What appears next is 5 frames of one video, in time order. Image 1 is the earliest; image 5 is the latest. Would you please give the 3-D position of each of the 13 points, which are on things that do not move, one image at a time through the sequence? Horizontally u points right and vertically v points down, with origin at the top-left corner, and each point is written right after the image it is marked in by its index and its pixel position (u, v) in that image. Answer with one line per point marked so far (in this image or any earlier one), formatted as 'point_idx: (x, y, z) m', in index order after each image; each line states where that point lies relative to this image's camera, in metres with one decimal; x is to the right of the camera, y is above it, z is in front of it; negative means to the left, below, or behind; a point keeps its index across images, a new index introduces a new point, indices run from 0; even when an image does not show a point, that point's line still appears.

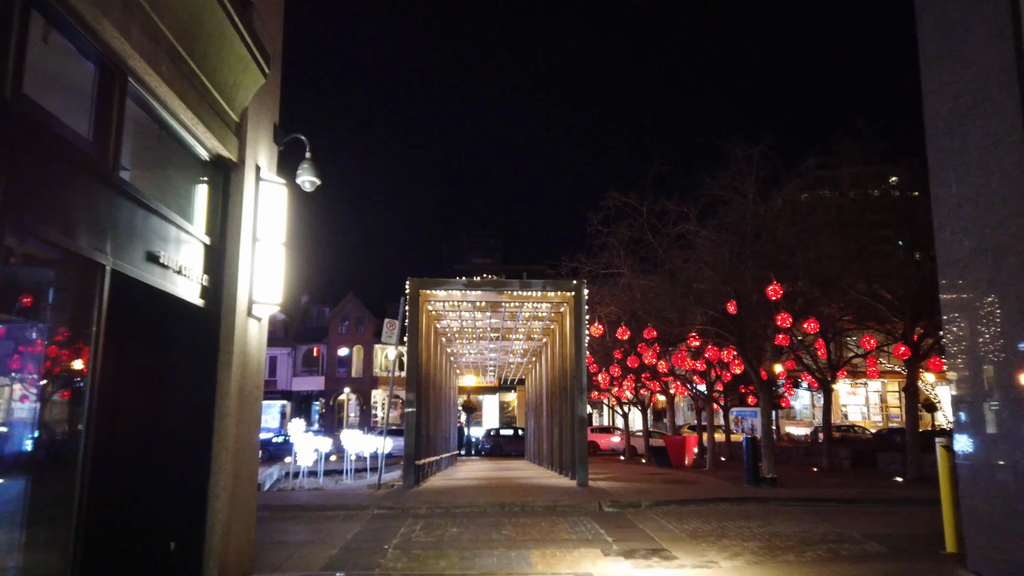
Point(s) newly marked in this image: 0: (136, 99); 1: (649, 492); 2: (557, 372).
0: (-2.7, +1.4, +5.4) m
1: (+2.6, -3.9, +14.2) m
2: (+1.2, -2.2, +19.7) m
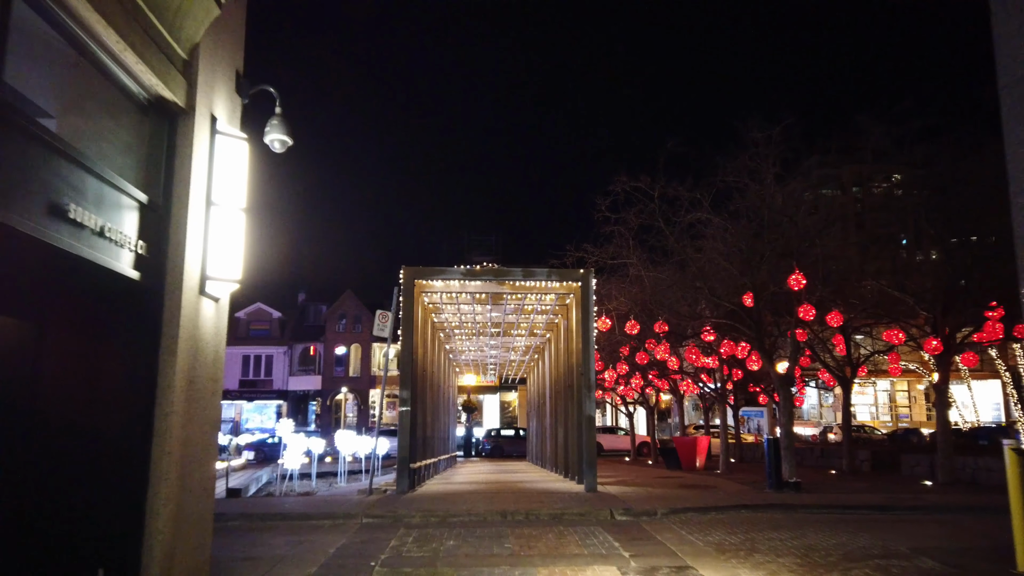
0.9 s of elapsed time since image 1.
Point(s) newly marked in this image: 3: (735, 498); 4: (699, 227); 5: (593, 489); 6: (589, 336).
0: (-2.7, +1.6, +4.3) m
1: (+2.6, -3.7, +13.0) m
2: (+1.2, -2.0, +18.5) m
3: (+3.9, -3.7, +13.1) m
4: (+4.6, +1.5, +18.3) m
5: (+1.5, -3.8, +14.1) m
6: (+1.6, -1.0, +15.0) m
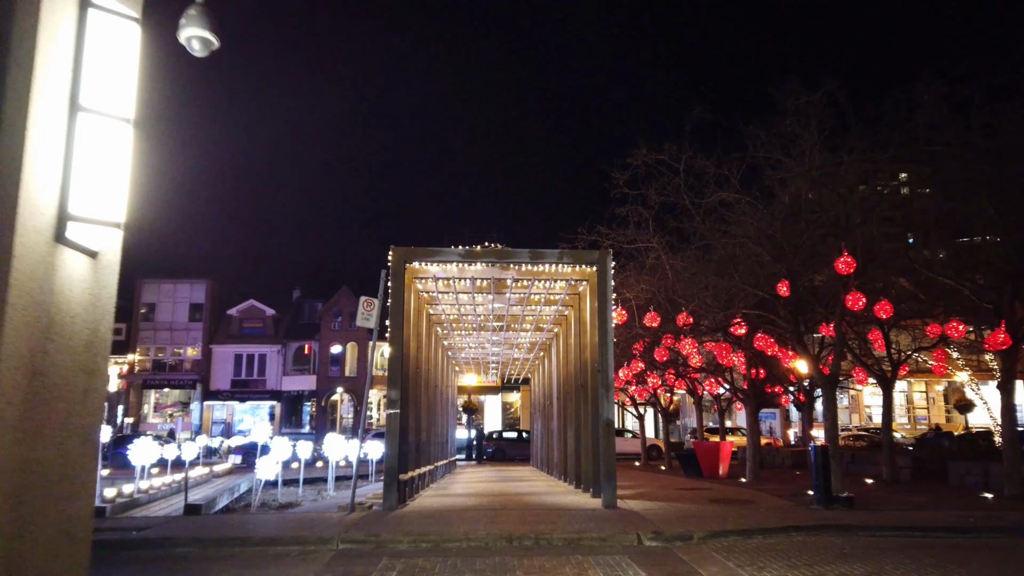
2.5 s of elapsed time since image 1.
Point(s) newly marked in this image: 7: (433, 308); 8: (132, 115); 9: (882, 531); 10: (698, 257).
0: (-2.6, +1.9, +2.3) m
1: (+2.7, -3.4, +11.0) m
2: (+1.3, -1.7, +16.5) m
3: (+4.0, -3.4, +11.2) m
4: (+4.7, +1.8, +16.3) m
5: (+1.6, -3.5, +12.1) m
6: (+1.7, -0.7, +13.0) m
7: (-1.8, -0.5, +17.3) m
8: (-2.2, +1.0, +4.3) m
9: (+5.2, -3.4, +10.5) m
10: (+4.2, +0.7, +17.0) m
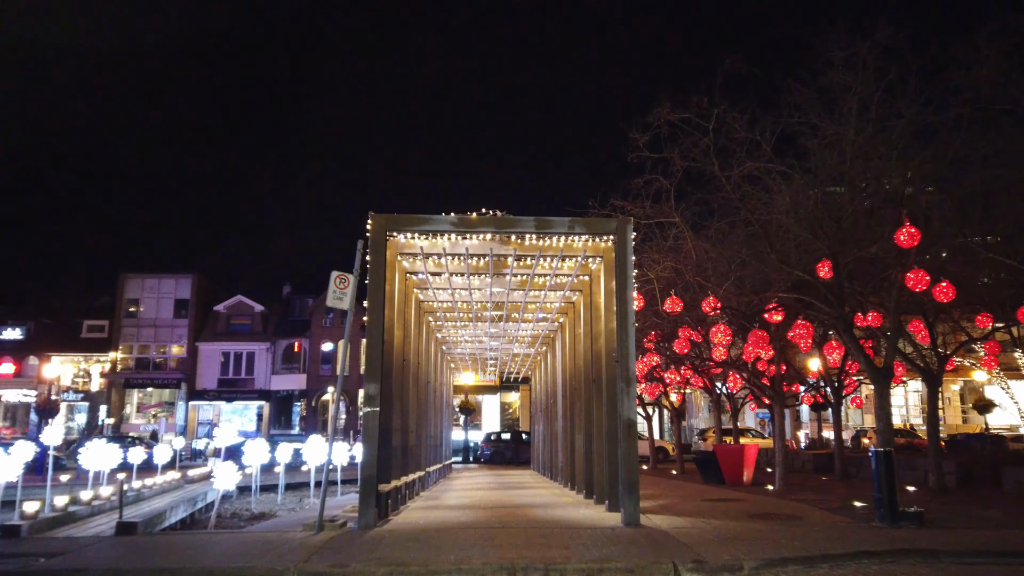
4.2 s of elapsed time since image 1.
0: (-2.6, +2.3, +0.3) m
1: (+2.8, -3.0, +9.0) m
2: (+1.4, -1.4, +14.5) m
3: (+4.1, -3.1, +9.1) m
4: (+4.7, +2.1, +14.3) m
5: (+1.7, -3.2, +10.1) m
6: (+1.7, -0.3, +10.9) m
7: (-1.8, -0.1, +15.2) m
8: (-2.1, +1.4, +2.3) m
9: (+5.3, -3.1, +8.5) m
10: (+4.3, +1.1, +14.9) m
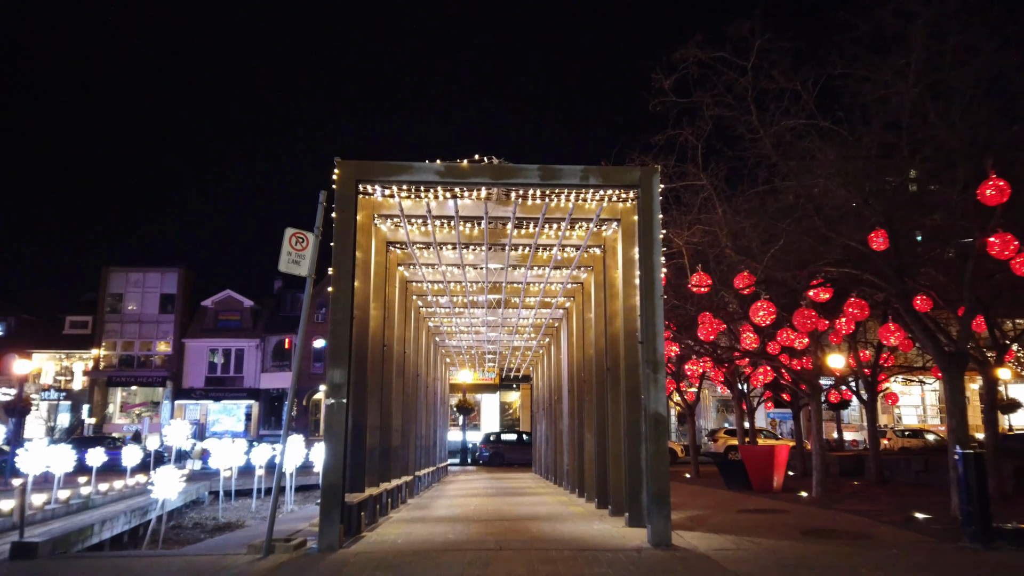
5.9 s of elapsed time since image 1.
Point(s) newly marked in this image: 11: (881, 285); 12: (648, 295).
0: (-2.6, +2.7, -1.7) m
1: (+2.8, -2.6, +7.0) m
2: (+1.4, -0.9, +12.5) m
3: (+4.1, -2.7, +7.1) m
4: (+4.7, +2.5, +12.3) m
5: (+1.7, -2.7, +8.1) m
6: (+1.7, +0.1, +8.9) m
7: (-1.8, +0.3, +13.2) m
8: (-2.1, +1.8, +0.3) m
9: (+5.3, -2.7, +6.5) m
10: (+4.2, +1.5, +12.9) m
11: (+5.7, 0.0, +11.5) m
12: (+1.6, -0.1, +8.9) m
